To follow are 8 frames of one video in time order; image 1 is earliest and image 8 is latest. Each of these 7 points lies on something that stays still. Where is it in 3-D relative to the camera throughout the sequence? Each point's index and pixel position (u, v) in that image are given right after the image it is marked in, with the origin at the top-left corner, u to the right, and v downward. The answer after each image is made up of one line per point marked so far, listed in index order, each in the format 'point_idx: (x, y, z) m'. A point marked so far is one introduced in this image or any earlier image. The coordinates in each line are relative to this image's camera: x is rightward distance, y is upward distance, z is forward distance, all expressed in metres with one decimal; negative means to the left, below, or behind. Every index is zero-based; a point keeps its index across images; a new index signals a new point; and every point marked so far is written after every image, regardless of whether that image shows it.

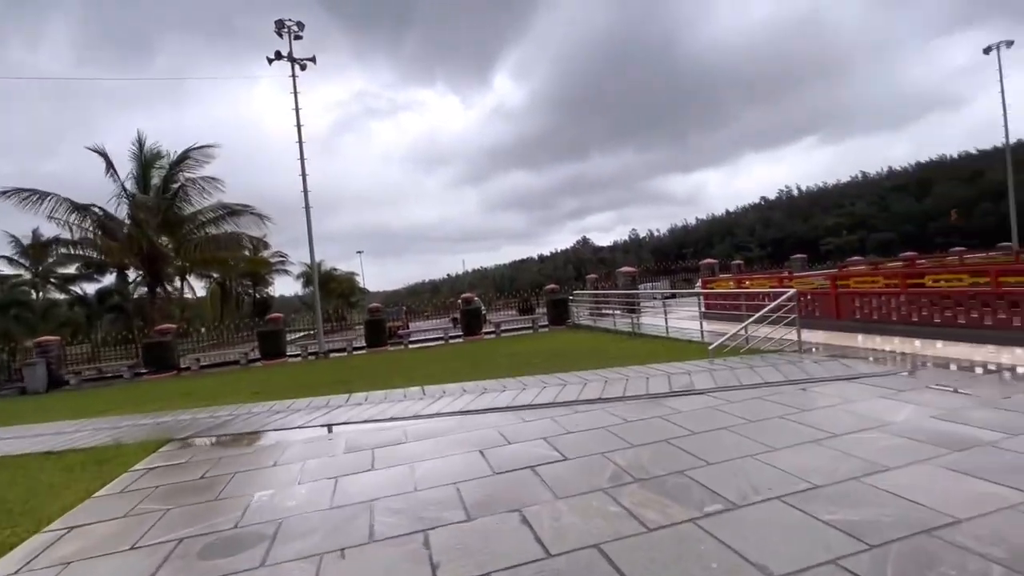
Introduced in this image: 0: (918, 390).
0: (+3.8, -1.0, +4.6) m
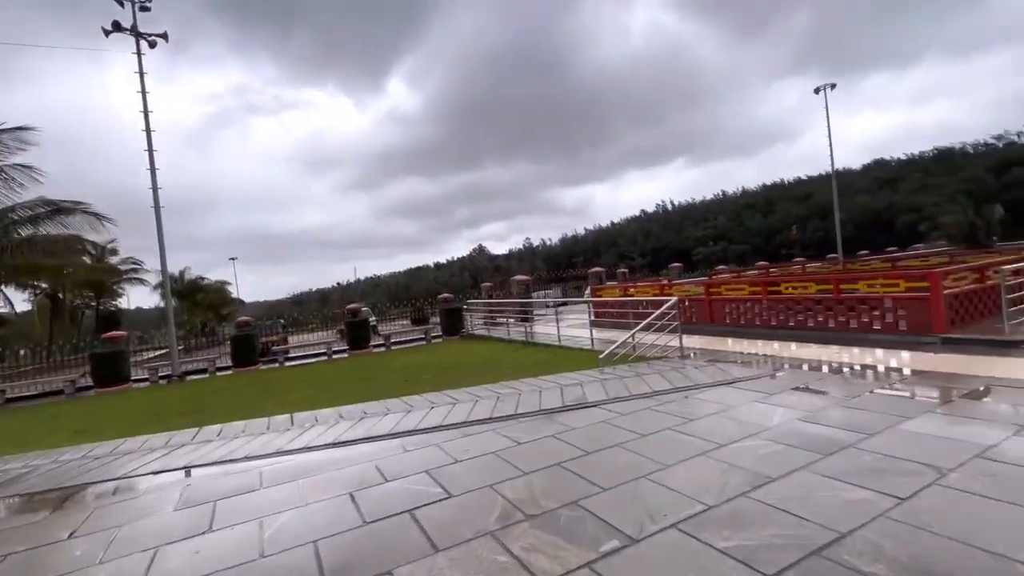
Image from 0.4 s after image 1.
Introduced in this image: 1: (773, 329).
0: (+2.7, -1.1, +4.8) m
1: (+4.6, -0.7, +8.4) m
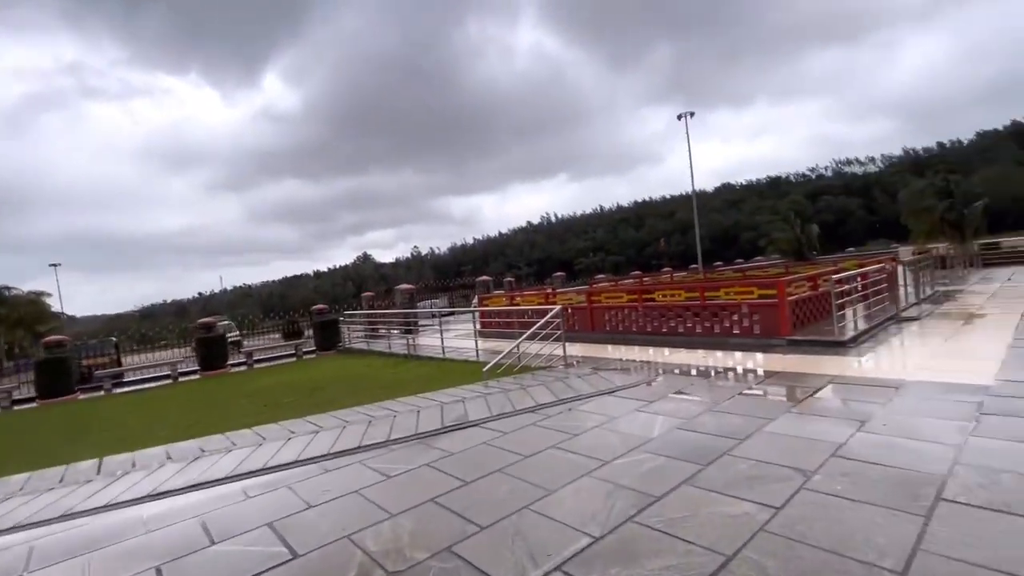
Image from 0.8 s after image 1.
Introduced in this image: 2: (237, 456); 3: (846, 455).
0: (+1.5, -1.1, +4.9) m
1: (+2.5, -0.9, +8.8) m
2: (-2.5, -1.5, +4.4) m
3: (+2.2, -1.1, +3.1) m
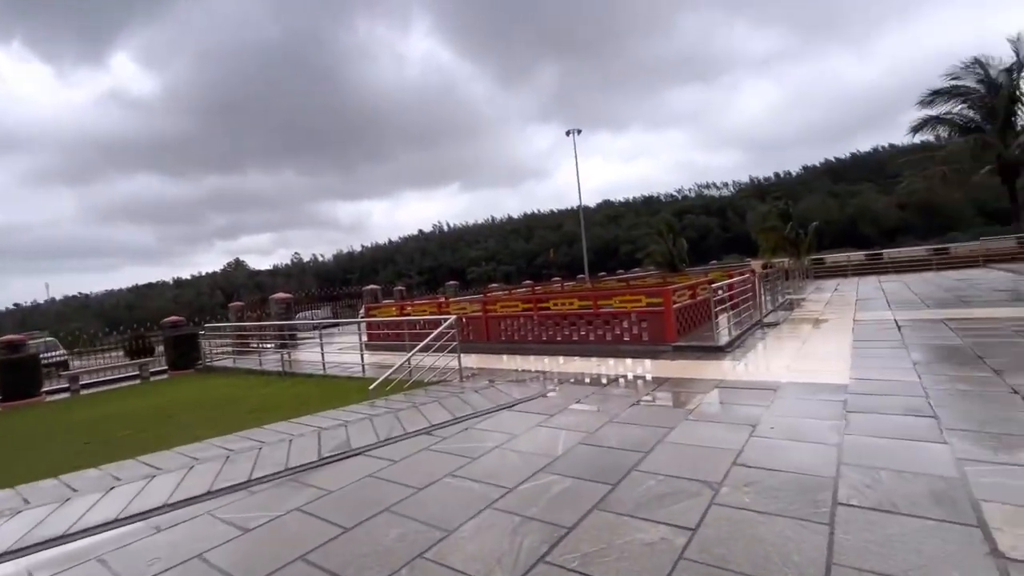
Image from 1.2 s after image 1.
0: (+0.5, -1.2, +4.7) m
1: (+0.6, -1.0, +8.8) m
2: (-3.3, -1.6, +3.3) m
3: (+1.5, -1.1, +3.1) m
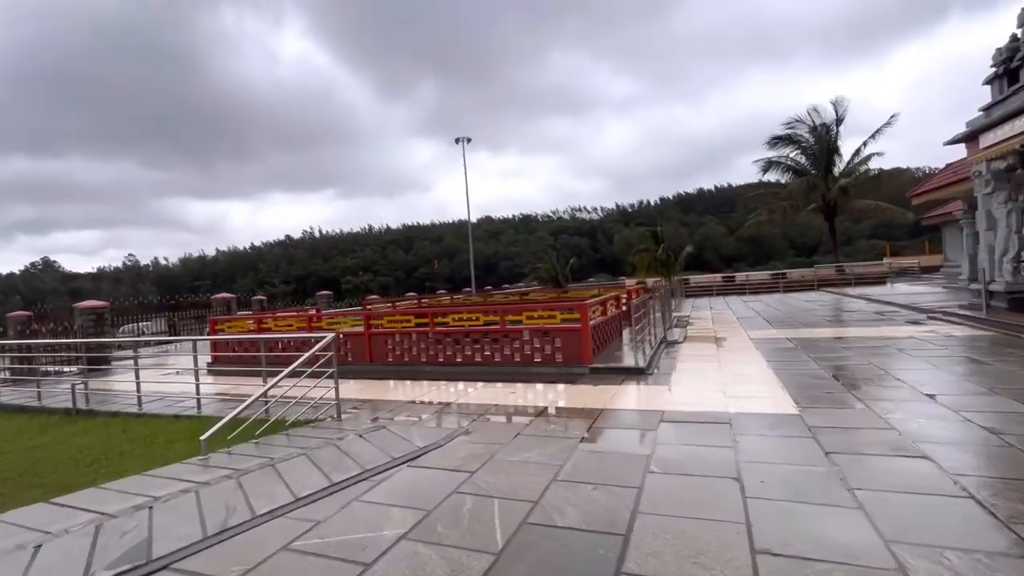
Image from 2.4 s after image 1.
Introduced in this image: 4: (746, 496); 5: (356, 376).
0: (-0.2, -1.3, +3.5) m
1: (-1.1, -1.2, +7.5) m
2: (-3.5, -1.5, +1.2) m
3: (+1.2, -1.2, +2.2) m
4: (+1.3, -1.2, +2.8) m
5: (-2.5, -1.4, +7.8) m
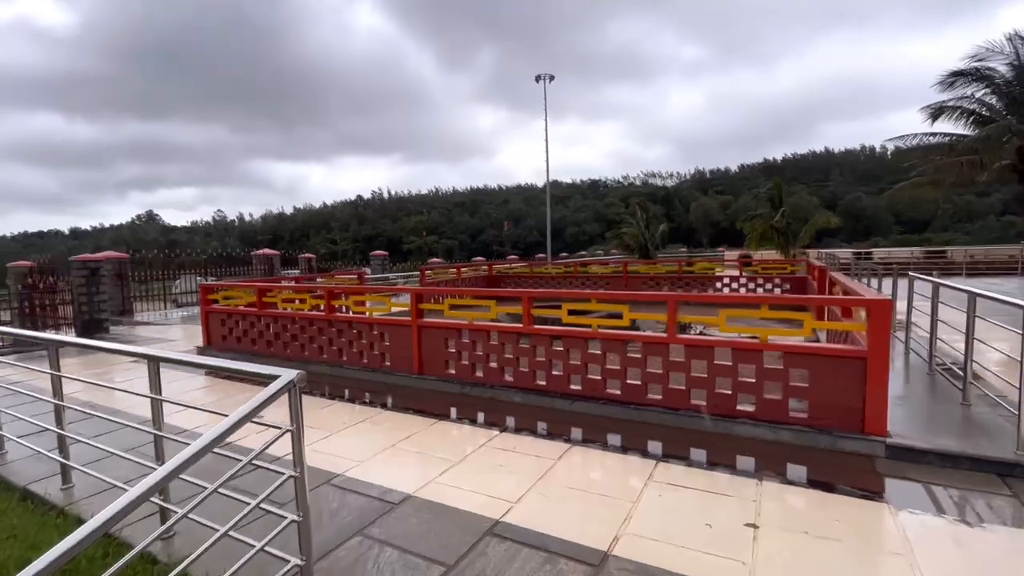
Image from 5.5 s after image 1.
0: (+0.6, -1.3, +0.1) m
1: (+0.2, -0.9, +4.1) m
2: (-3.0, -1.5, -1.7) m
3: (+1.8, -1.4, -1.3) m
4: (+2.1, -1.3, -0.8) m
5: (-1.1, -1.0, +4.6) m
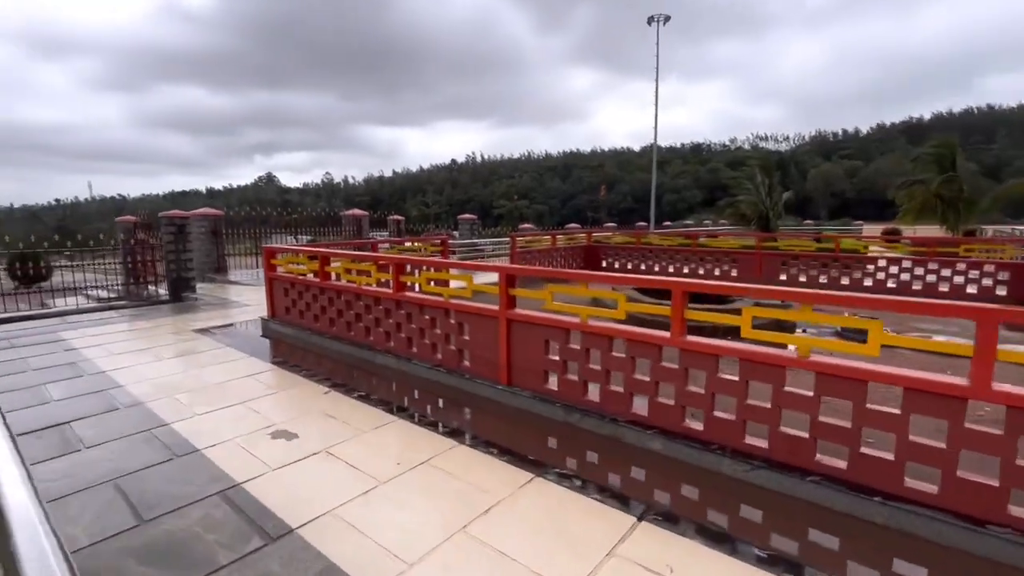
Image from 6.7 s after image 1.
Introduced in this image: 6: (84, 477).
0: (+0.6, -1.5, -1.3) m
1: (+1.0, -0.9, +2.7) m
2: (-3.3, -1.7, -2.5) m
3: (+1.6, -1.7, -3.0) m
4: (+1.9, -1.7, -2.5) m
5: (-0.3, -0.9, +3.4) m
6: (-2.5, -0.9, +2.7) m
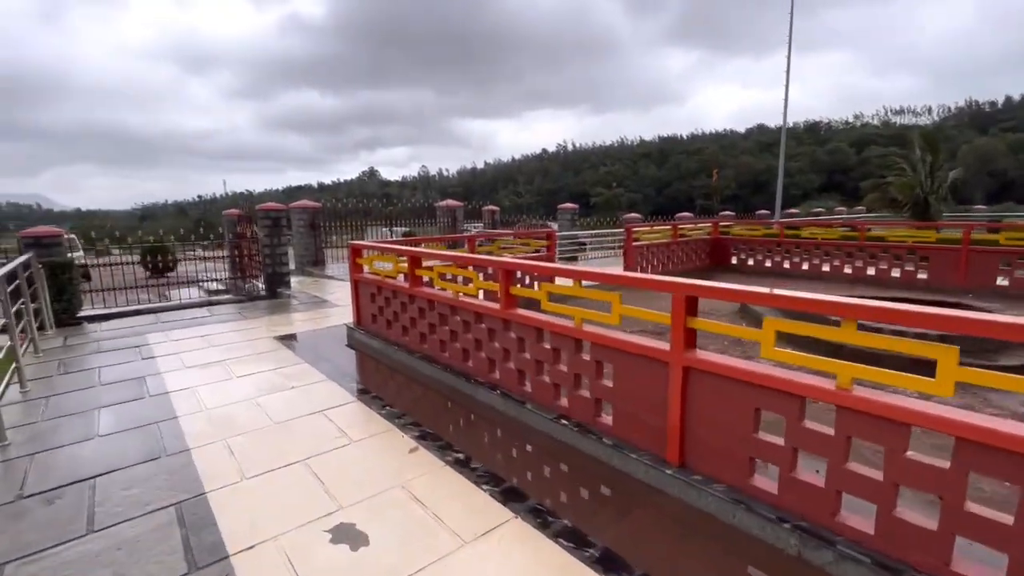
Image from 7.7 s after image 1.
0: (+0.5, -1.8, -2.6) m
1: (+1.6, -1.0, +1.2) m
2: (-3.5, -1.9, -3.0) m
3: (+1.2, -2.0, -4.4) m
4: (+1.5, -2.0, -4.0) m
5: (+0.5, -1.0, +2.2) m
6: (-1.8, -1.0, +1.9) m
